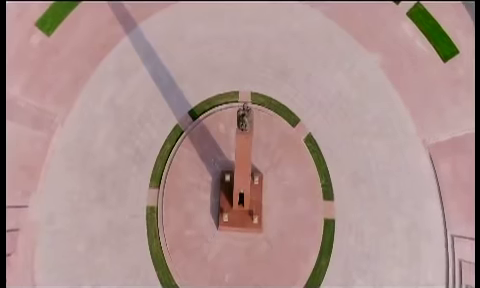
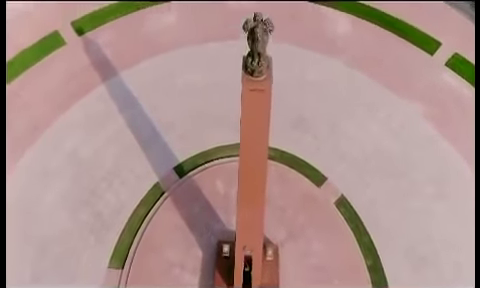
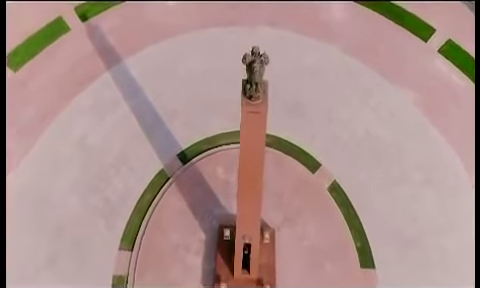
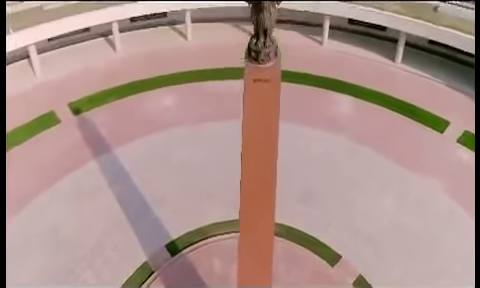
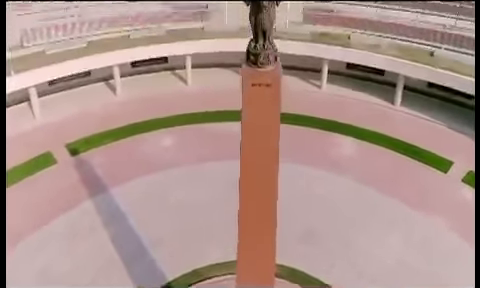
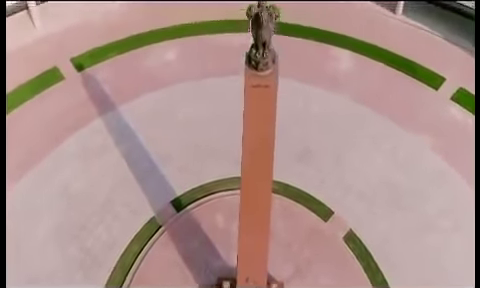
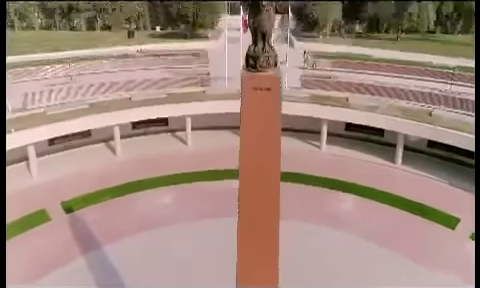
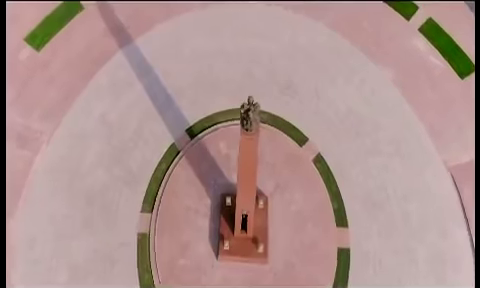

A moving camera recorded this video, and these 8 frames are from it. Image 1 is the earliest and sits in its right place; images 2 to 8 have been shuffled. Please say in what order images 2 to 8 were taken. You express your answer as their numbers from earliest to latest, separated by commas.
8, 3, 2, 6, 4, 5, 7
